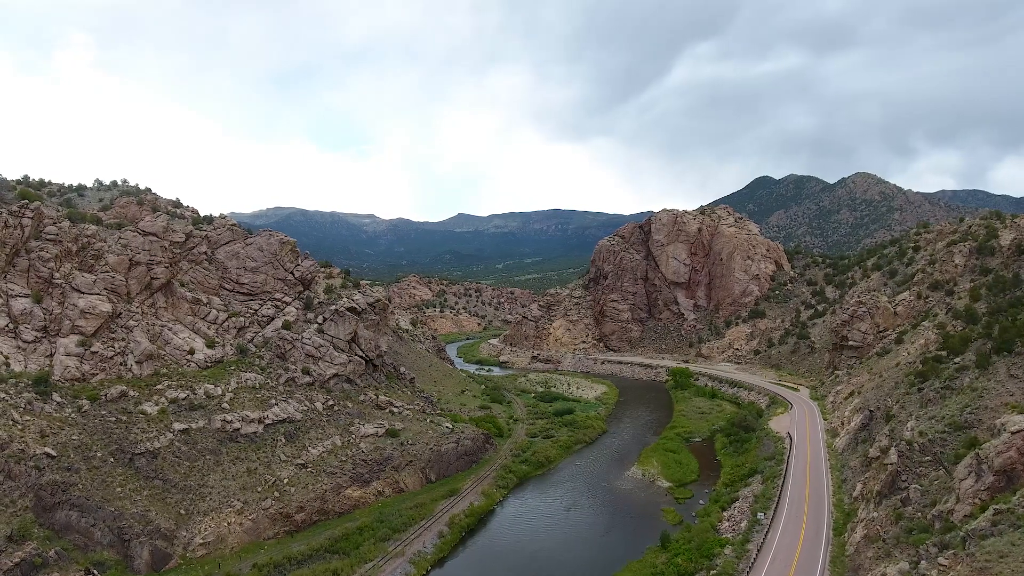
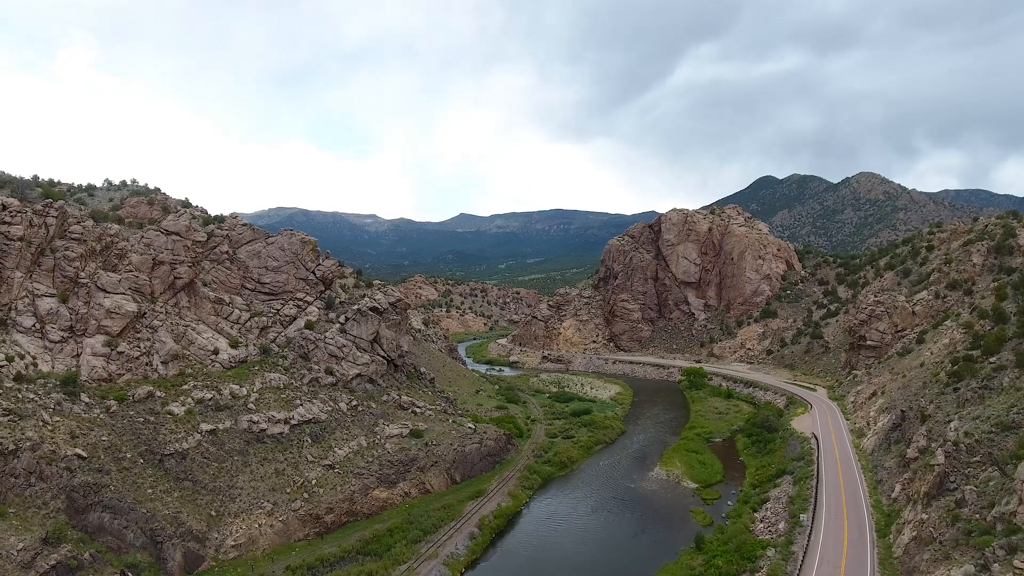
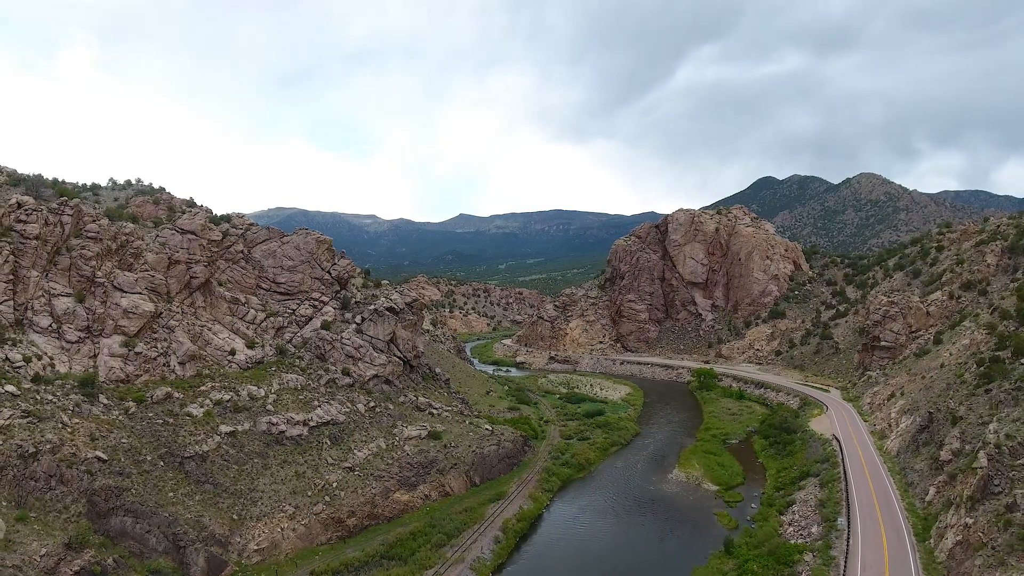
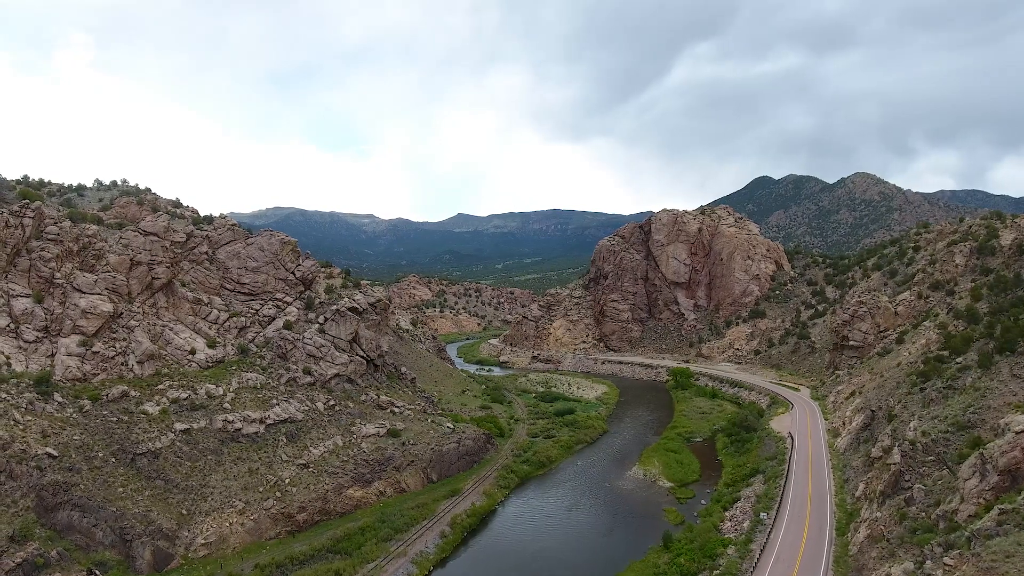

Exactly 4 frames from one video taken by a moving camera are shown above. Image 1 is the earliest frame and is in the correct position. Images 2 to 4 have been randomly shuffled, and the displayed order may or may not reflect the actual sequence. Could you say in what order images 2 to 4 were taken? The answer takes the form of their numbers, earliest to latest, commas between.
4, 2, 3
